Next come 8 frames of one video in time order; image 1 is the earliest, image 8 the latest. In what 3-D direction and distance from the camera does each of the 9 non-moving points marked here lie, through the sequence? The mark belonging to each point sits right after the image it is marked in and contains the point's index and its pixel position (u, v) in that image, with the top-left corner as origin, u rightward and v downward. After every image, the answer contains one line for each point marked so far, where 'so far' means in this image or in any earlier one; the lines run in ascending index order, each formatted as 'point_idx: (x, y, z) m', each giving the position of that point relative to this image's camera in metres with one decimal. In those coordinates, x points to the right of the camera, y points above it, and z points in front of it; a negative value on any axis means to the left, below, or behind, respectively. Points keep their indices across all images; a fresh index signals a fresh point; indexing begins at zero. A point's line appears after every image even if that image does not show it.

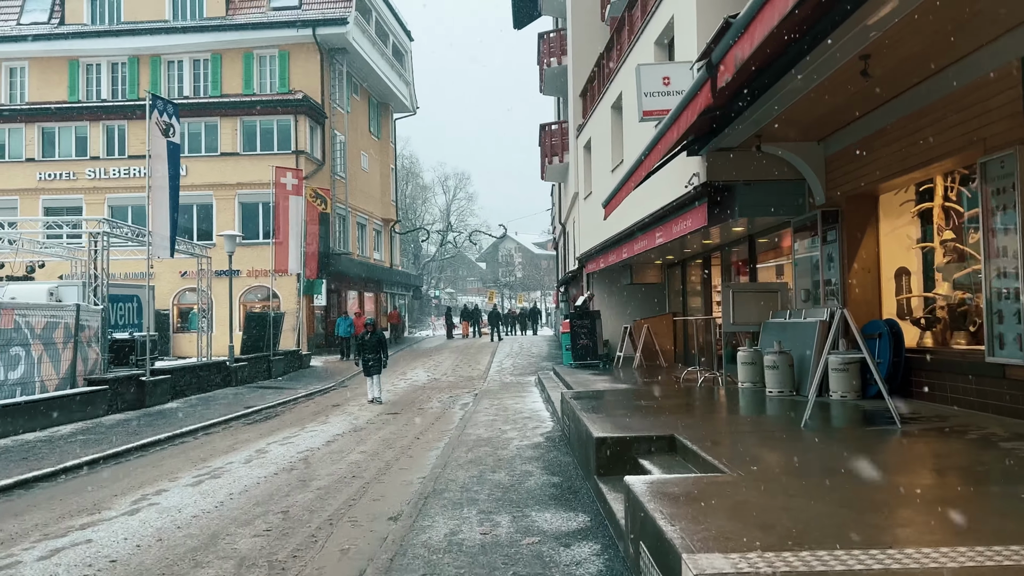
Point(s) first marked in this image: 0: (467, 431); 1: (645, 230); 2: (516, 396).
0: (-0.6, -1.9, +10.5) m
1: (+2.2, +0.9, +12.8) m
2: (+0.1, -2.1, +15.7) m
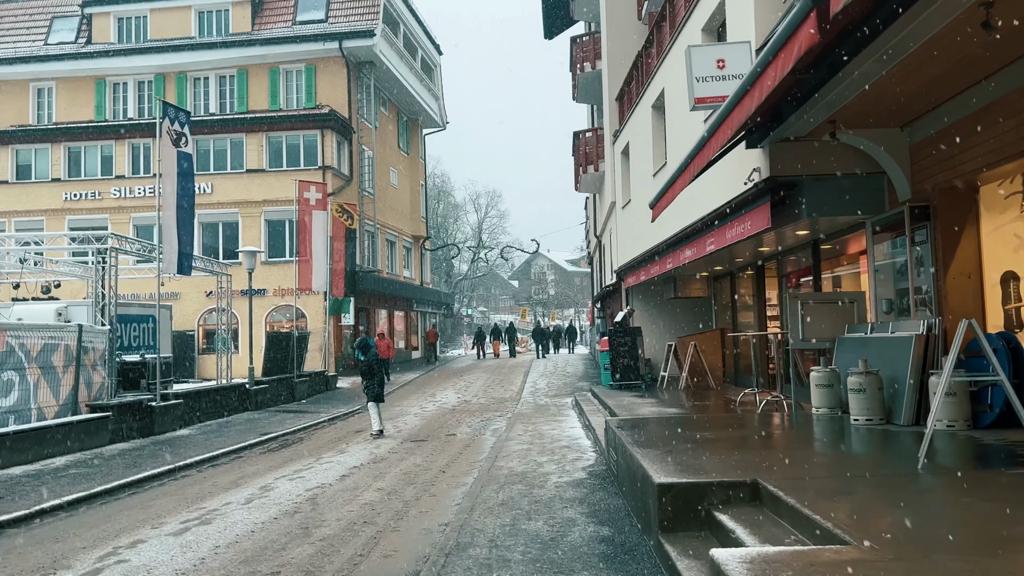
0: (-0.1, -2.0, +9.3) m
1: (+2.6, +0.7, +11.6) m
2: (+0.7, -2.4, +14.5) m
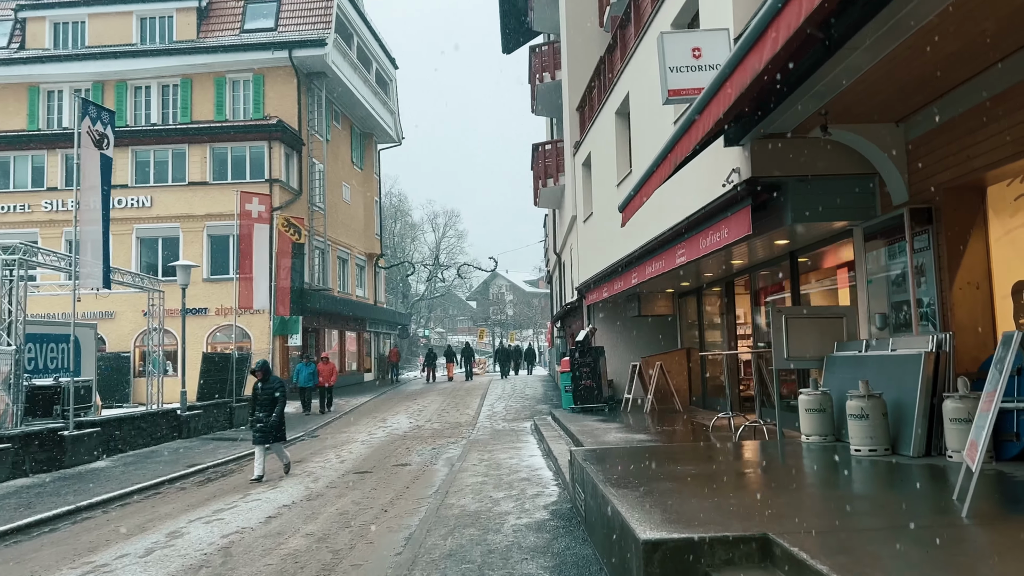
0: (-0.6, -2.2, +8.3) m
1: (+2.0, +0.5, +10.7) m
2: (0.0, -2.6, +13.4) m
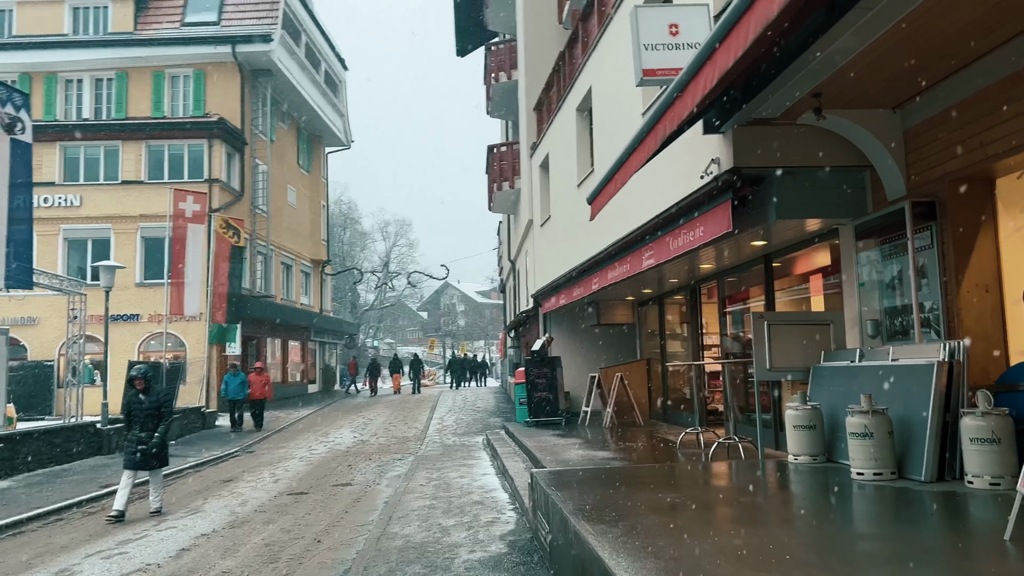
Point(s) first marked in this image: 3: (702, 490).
0: (-1.1, -2.2, +7.3) m
1: (+1.5, +0.5, +10.0) m
2: (-0.8, -2.7, +12.5) m
3: (+1.3, -1.4, +5.7) m
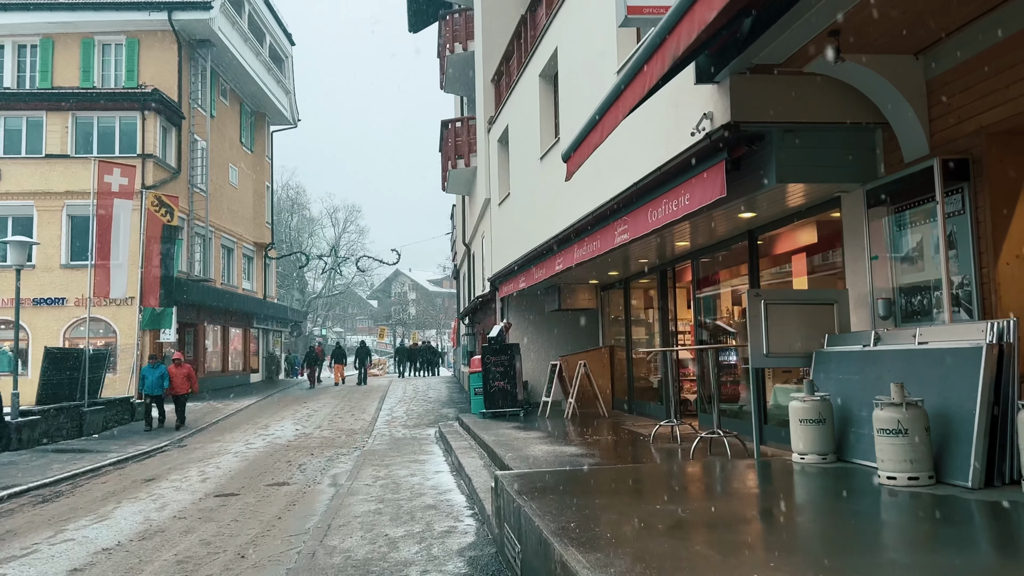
0: (-1.4, -1.9, +6.2) m
1: (+1.0, +0.7, +9.0) m
2: (-1.4, -2.4, +11.4) m
3: (+1.1, -1.2, +4.7) m
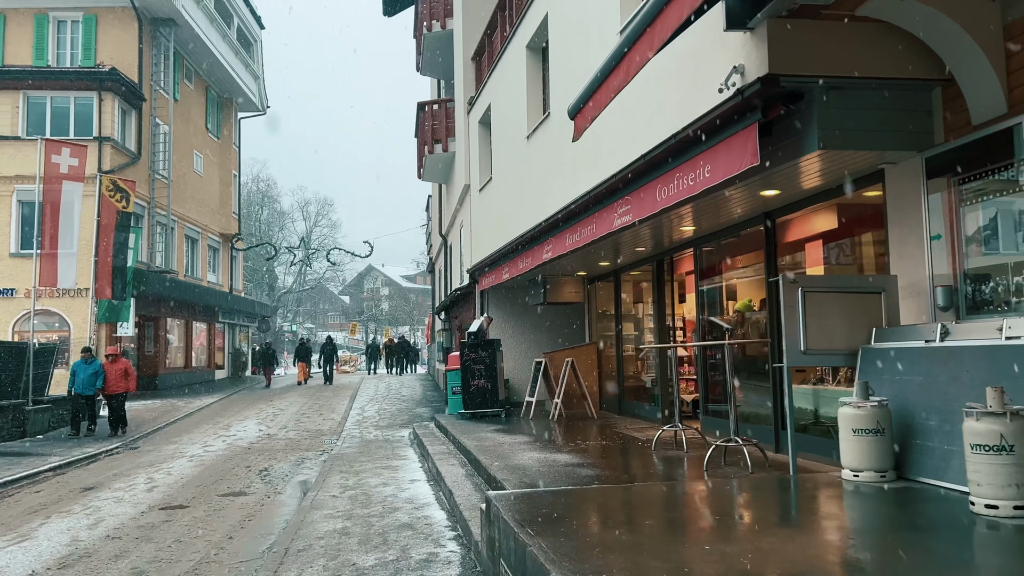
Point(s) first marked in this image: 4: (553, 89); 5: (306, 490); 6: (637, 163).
0: (-1.4, -1.8, +5.2) m
1: (+0.9, +0.8, +8.1) m
2: (-1.6, -2.3, +10.4) m
3: (+1.1, -1.1, +3.8) m
4: (+0.5, +2.4, +10.0) m
5: (-2.3, -2.3, +9.1) m
6: (+1.1, +1.1, +6.9) m
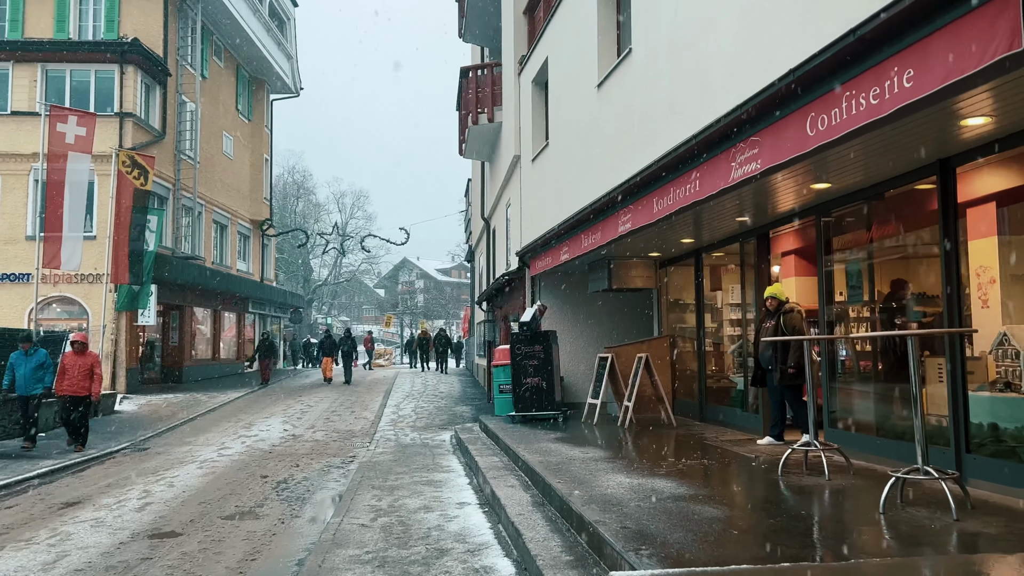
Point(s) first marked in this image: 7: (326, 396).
0: (-0.9, -1.6, +3.4) m
1: (+1.5, +1.0, +6.2) m
2: (-0.9, -2.0, +8.6) m
3: (+1.5, -1.0, +1.9) m
4: (+1.2, +2.6, +8.1) m
5: (-1.7, -2.0, +7.3) m
6: (+1.6, +1.2, +5.0) m
7: (-4.4, -2.6, +19.4) m
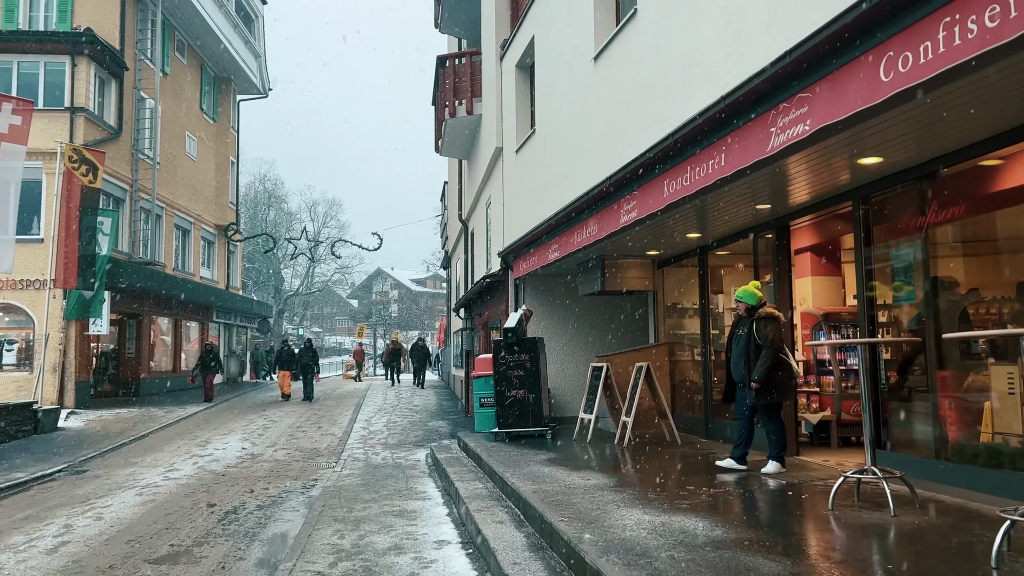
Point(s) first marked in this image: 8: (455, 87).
0: (-0.9, -1.5, +2.3) m
1: (+1.5, +1.1, +5.1) m
2: (-1.1, -2.0, +7.4) m
3: (+1.6, -0.8, +0.8) m
4: (+1.1, +2.7, +7.0) m
5: (-1.8, -2.0, +6.1) m
6: (+1.6, +1.3, +3.9) m
7: (-4.9, -2.7, +18.0) m
8: (-1.1, +3.7, +15.1) m
